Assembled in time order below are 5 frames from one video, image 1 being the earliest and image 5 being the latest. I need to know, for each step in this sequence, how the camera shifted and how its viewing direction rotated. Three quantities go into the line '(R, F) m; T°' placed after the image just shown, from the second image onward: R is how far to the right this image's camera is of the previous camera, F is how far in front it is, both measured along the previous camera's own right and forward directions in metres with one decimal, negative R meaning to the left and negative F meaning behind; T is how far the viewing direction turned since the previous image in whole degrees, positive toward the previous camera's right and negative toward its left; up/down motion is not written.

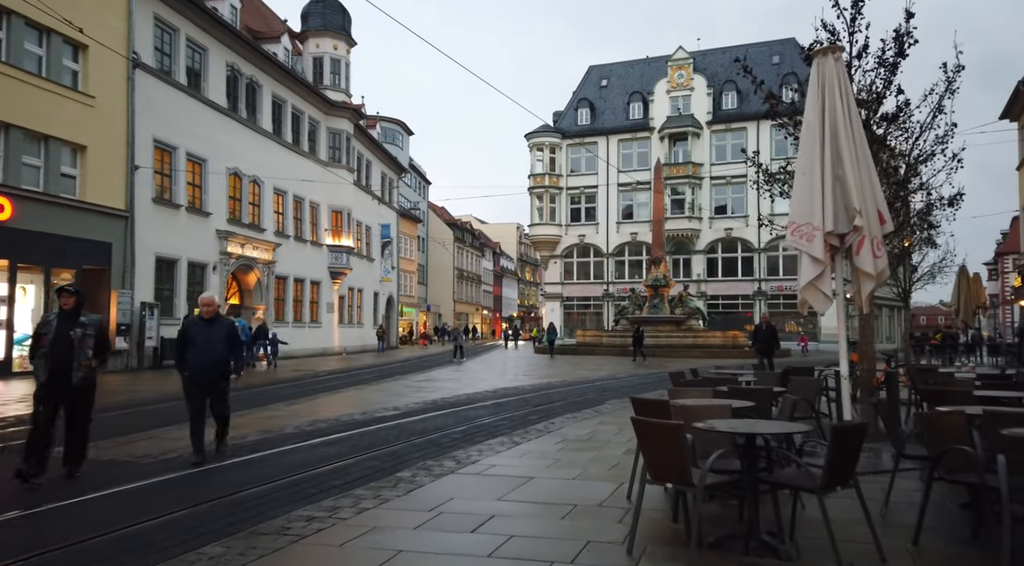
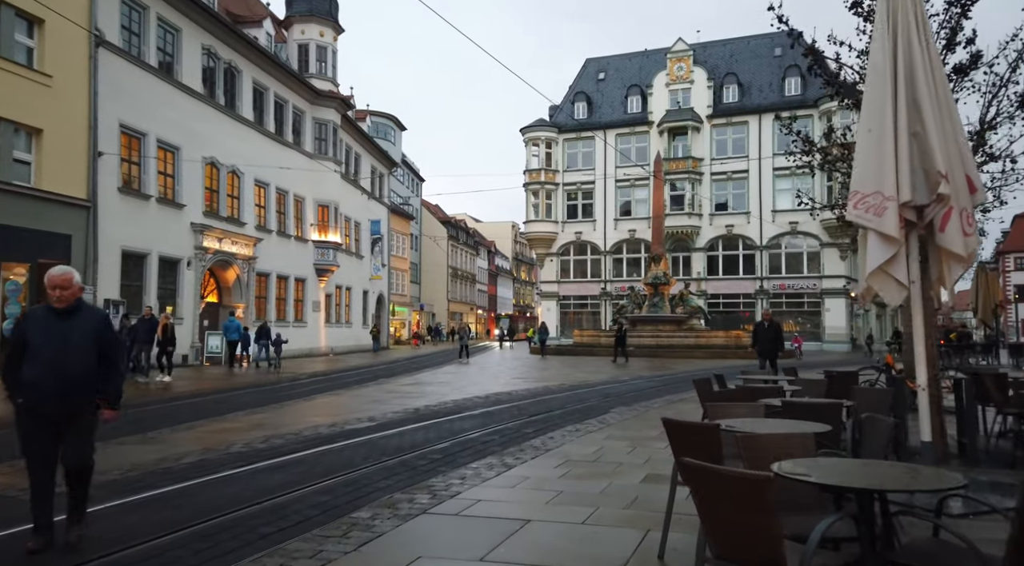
(0.0, +1.7) m; 0°
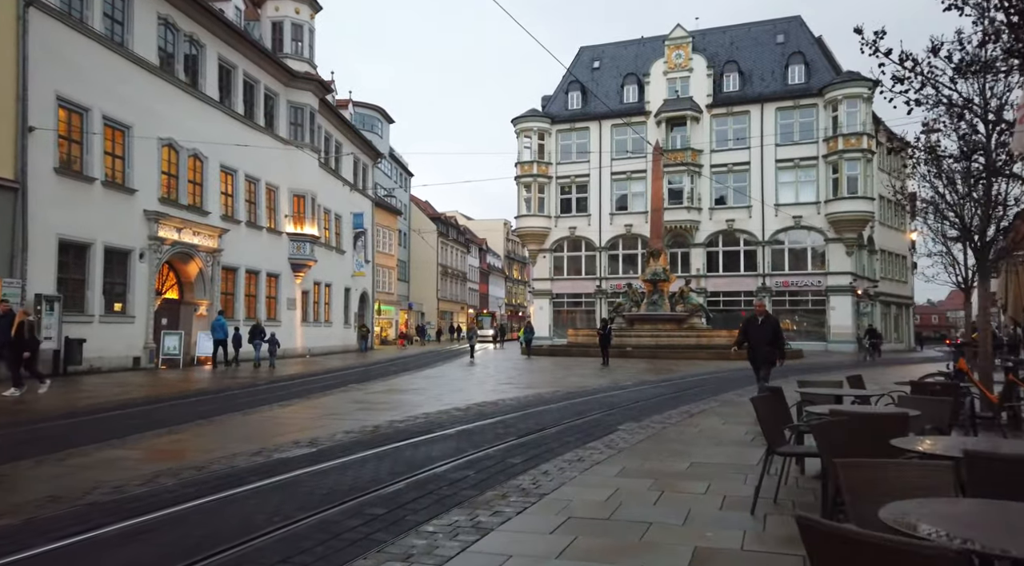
(+0.1, +2.6) m; +1°
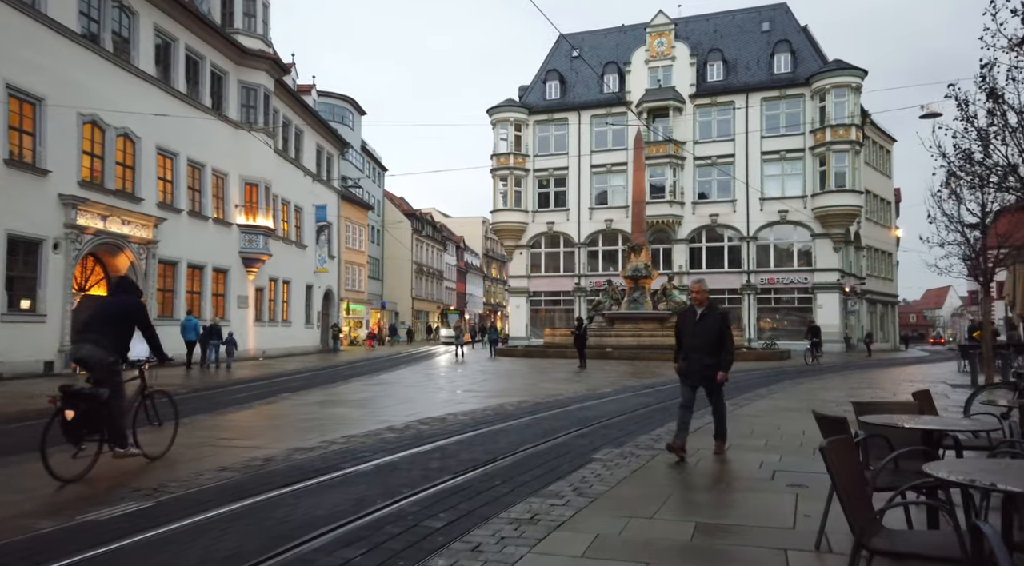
(+0.4, +2.6) m; +1°
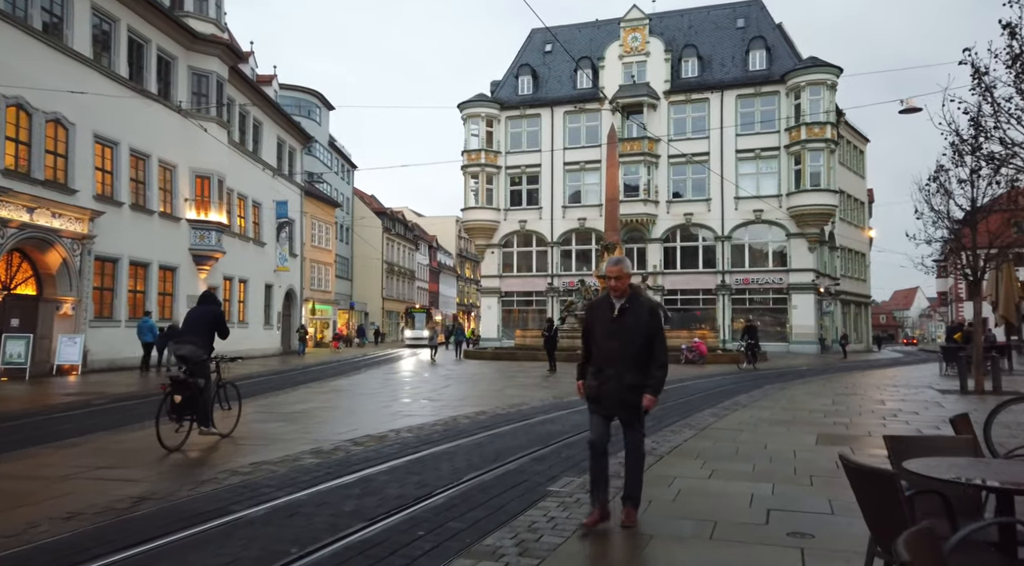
(+0.3, +1.5) m; +2°
